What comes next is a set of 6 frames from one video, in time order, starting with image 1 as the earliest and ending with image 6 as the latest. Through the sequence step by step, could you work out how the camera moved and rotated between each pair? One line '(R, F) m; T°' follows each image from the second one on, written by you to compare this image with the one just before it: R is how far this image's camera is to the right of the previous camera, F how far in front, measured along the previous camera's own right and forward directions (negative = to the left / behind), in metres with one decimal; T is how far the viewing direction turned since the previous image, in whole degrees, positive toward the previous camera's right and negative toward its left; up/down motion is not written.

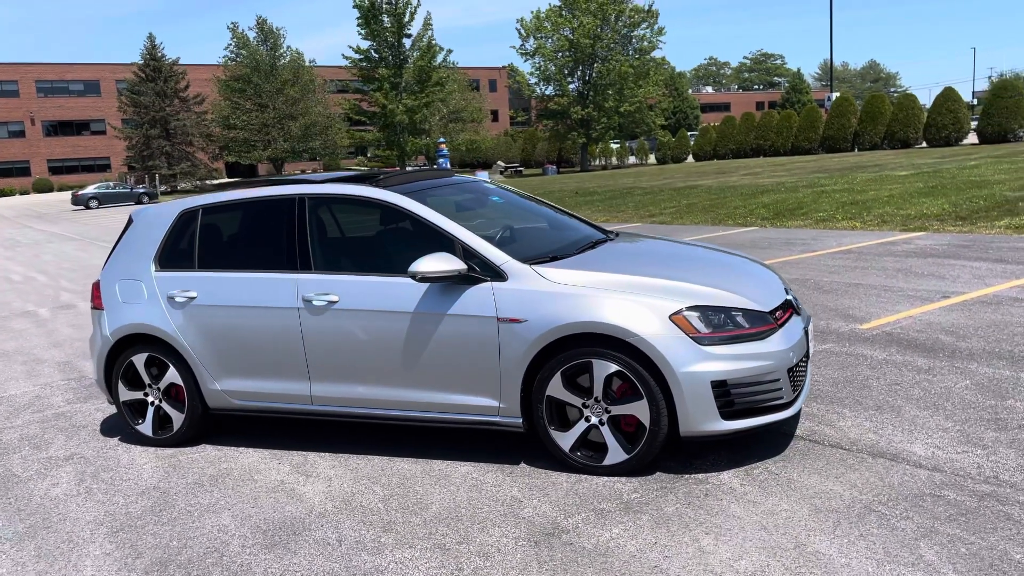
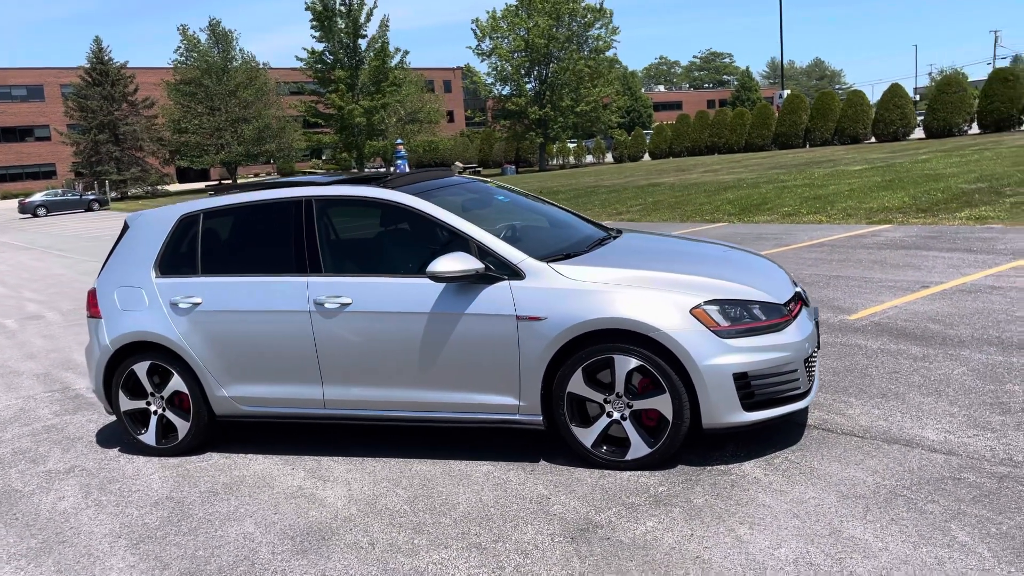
(-0.3, 0.0) m; +3°
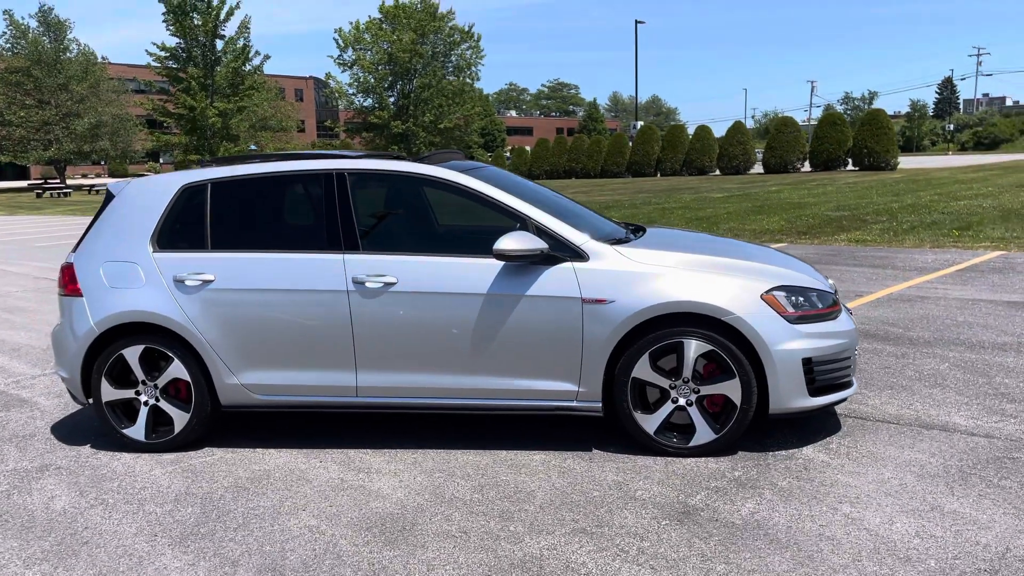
(-1.0, +0.2) m; +10°
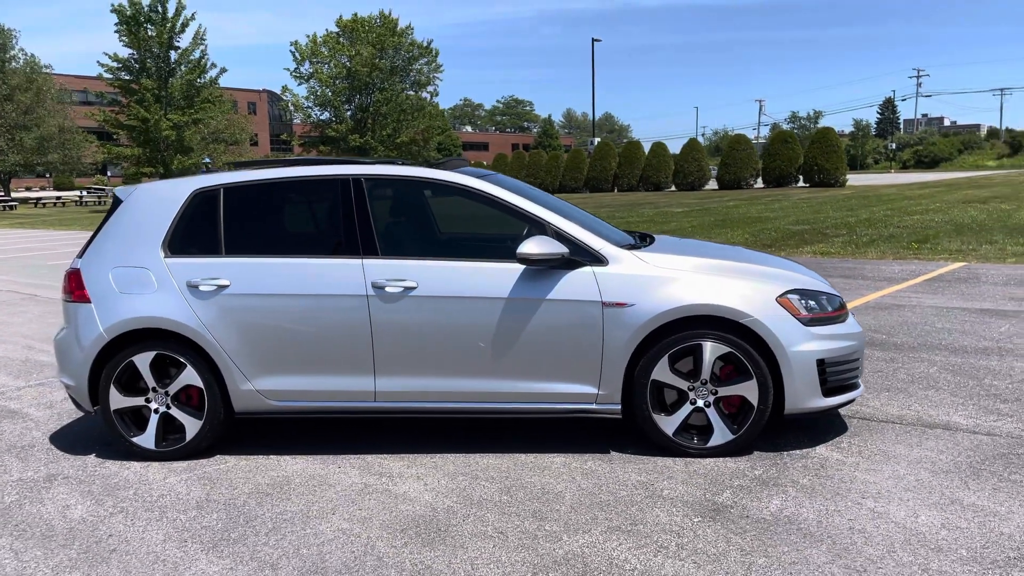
(-0.3, 0.0) m; +3°
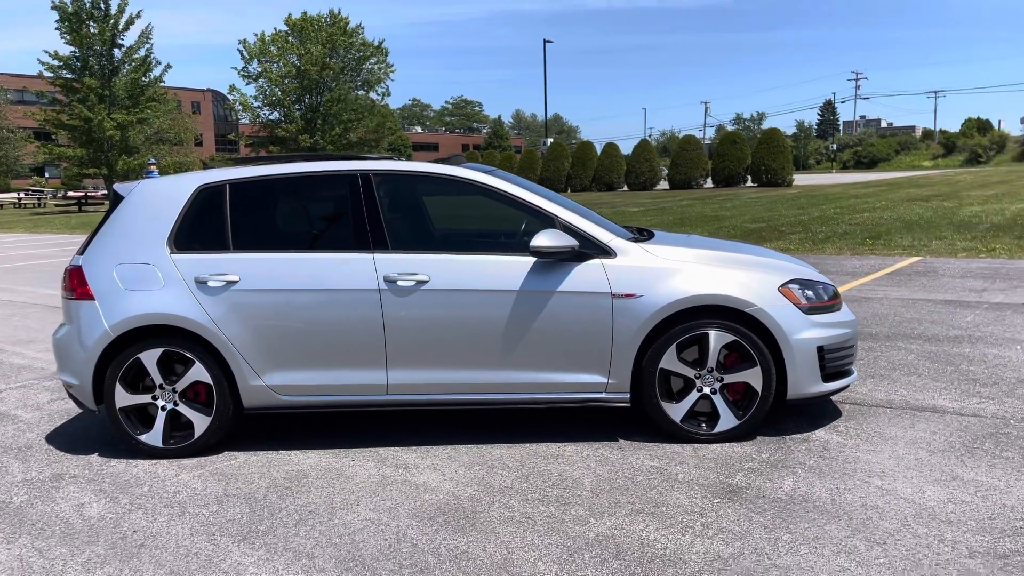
(-0.3, -0.1) m; +3°
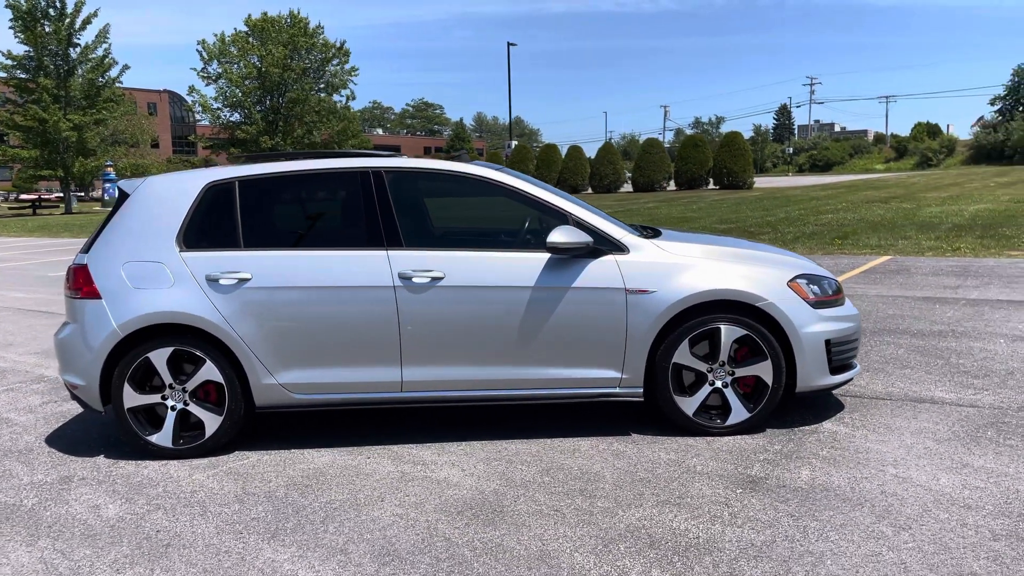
(-0.3, 0.0) m; +3°
